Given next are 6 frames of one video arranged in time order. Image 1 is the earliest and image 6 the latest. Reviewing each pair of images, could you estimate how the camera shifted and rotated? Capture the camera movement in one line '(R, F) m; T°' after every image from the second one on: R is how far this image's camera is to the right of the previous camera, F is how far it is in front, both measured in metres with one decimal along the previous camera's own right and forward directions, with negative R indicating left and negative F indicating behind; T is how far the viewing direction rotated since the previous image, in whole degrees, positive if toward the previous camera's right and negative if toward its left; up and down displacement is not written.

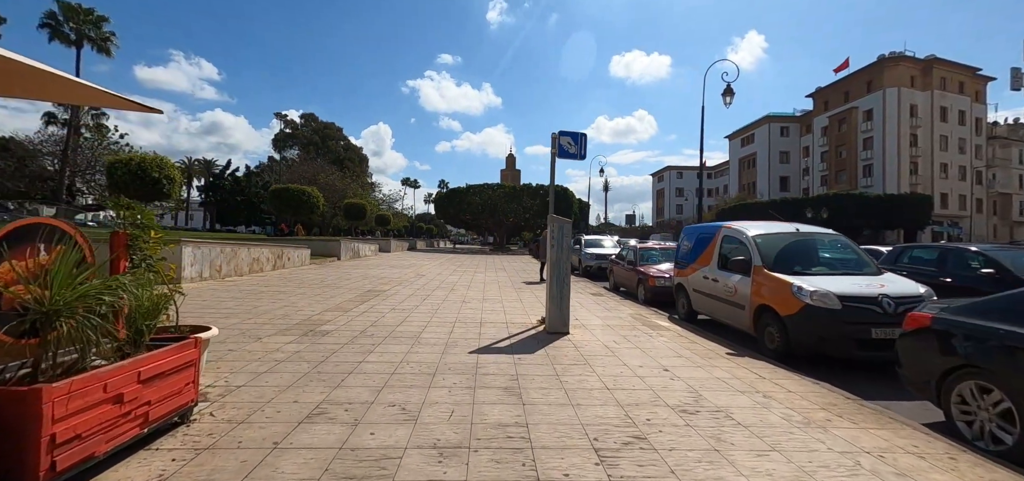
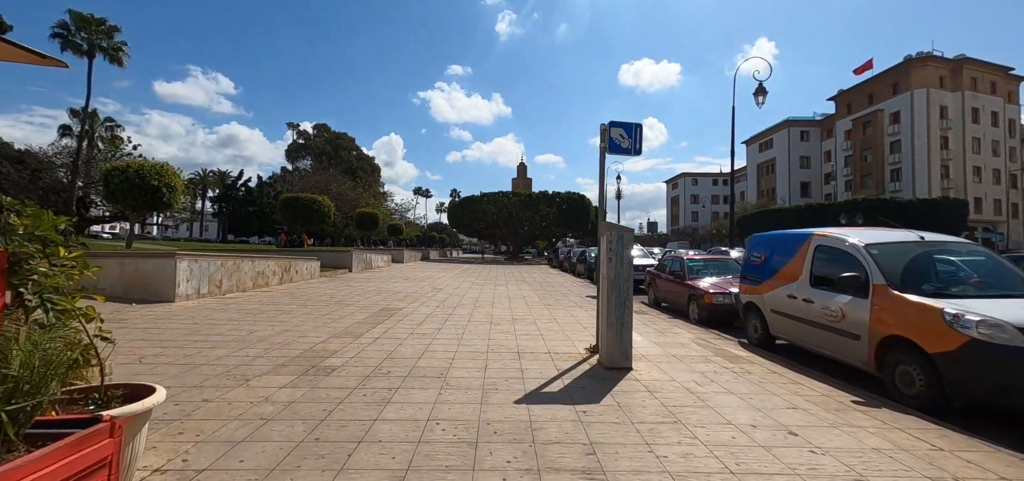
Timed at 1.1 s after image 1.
(-0.5, +1.4) m; -1°
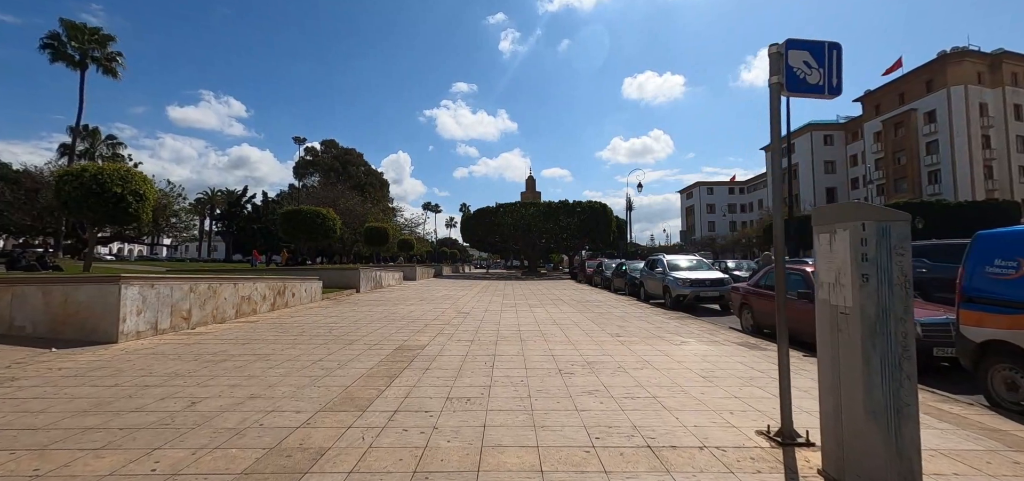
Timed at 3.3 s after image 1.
(-1.0, +2.9) m; -1°
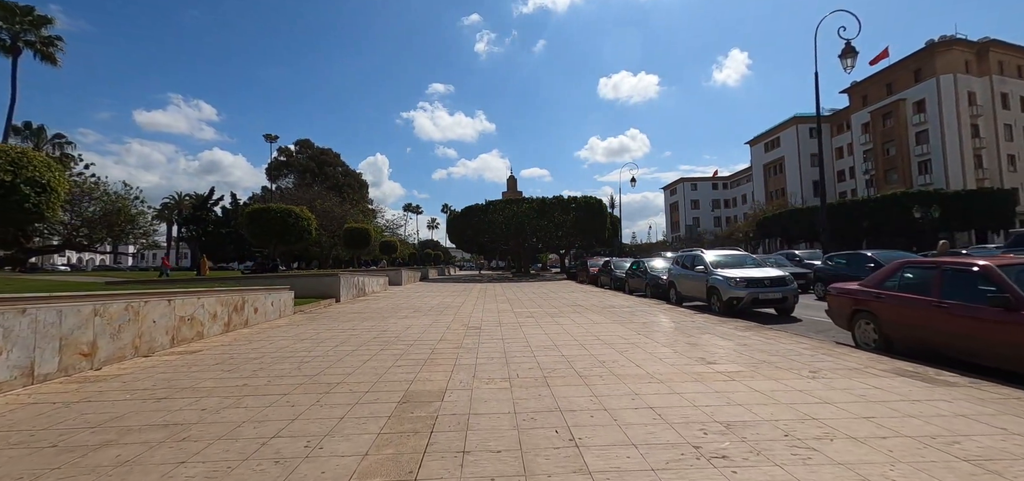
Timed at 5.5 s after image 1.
(-1.0, +2.7) m; +3°
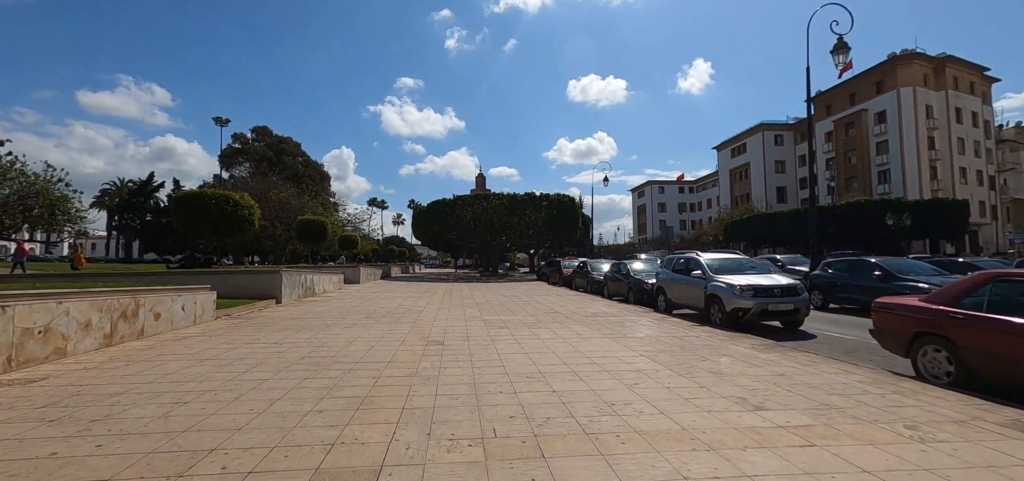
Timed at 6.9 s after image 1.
(-0.1, +2.0) m; +4°
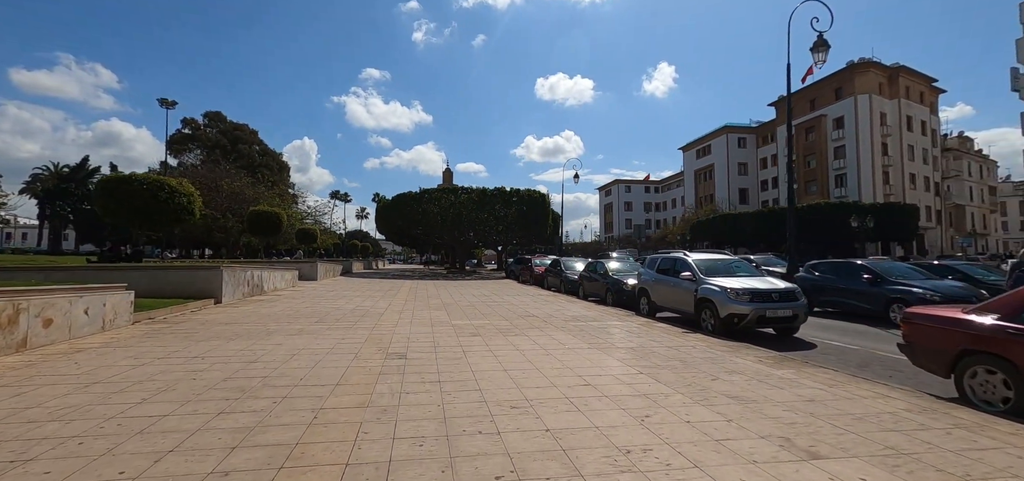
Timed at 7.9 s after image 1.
(-0.2, +1.3) m; +5°
